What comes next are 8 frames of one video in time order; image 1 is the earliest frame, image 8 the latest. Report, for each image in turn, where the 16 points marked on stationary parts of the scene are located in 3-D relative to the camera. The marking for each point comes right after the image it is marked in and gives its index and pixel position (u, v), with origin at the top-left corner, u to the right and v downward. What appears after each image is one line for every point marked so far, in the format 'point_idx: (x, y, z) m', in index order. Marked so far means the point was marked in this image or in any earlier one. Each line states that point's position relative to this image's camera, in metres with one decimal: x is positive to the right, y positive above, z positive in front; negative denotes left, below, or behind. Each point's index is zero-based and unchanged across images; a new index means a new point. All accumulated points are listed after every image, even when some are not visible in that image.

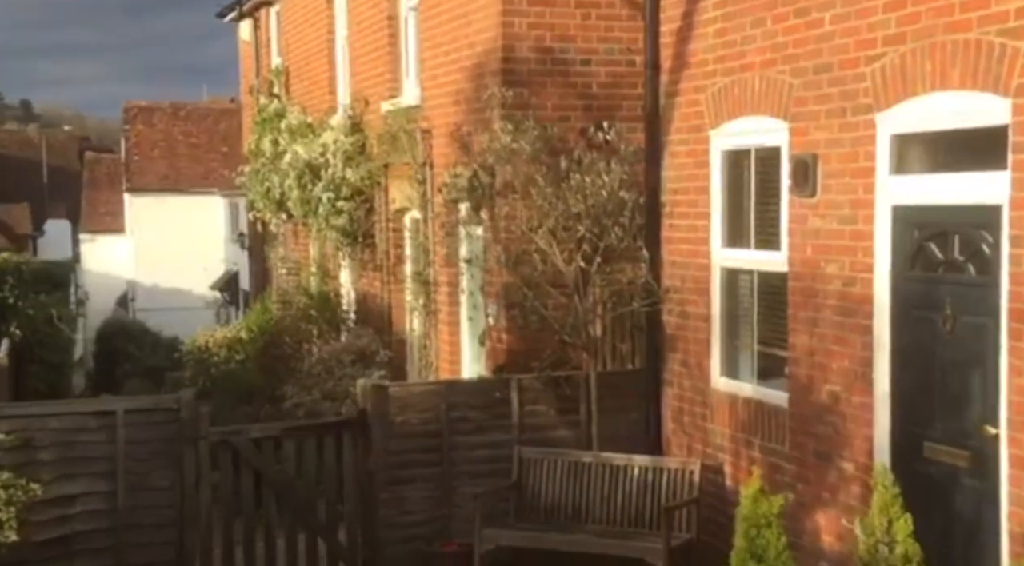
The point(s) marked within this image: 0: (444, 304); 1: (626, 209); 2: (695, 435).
0: (-0.6, -0.2, +12.0) m
1: (+0.8, +0.5, +9.7) m
2: (+1.1, -0.9, +8.9) m
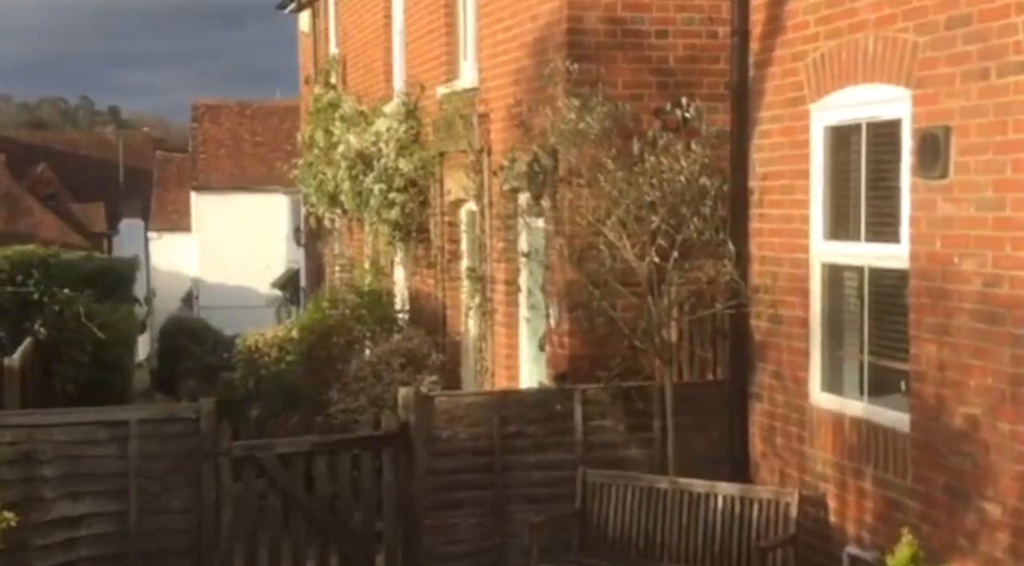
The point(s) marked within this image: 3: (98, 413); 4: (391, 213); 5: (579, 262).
0: (-0.1, -0.2, +10.8) m
1: (+1.1, +0.5, +8.4) m
2: (+1.5, -0.9, +7.7) m
3: (-2.4, -0.8, +8.3) m
4: (-1.2, +0.7, +14.0) m
5: (+0.4, +0.1, +8.9) m
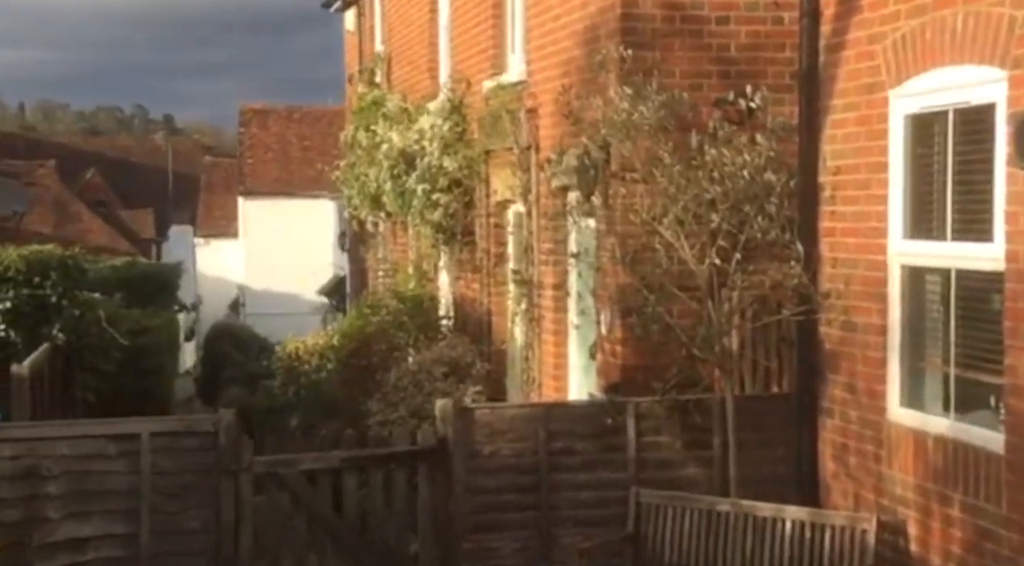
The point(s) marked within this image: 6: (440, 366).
0: (+0.3, -0.2, +10.2) m
1: (+1.4, +0.5, +7.7) m
2: (+1.7, -0.9, +7.0) m
3: (-2.1, -0.8, +7.7) m
4: (-0.7, +0.6, +13.4) m
5: (+0.7, +0.1, +8.2) m
6: (-0.6, -0.7, +12.4) m
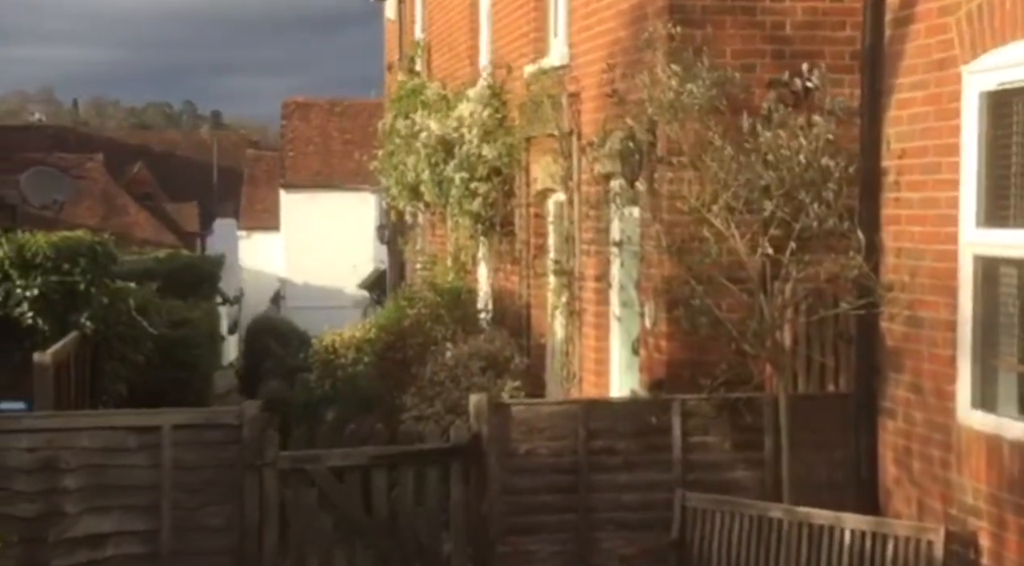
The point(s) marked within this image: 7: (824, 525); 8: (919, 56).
0: (+0.5, -0.1, +9.7) m
1: (+1.6, +0.5, +7.2) m
2: (+1.8, -0.9, +6.5) m
3: (-1.9, -0.7, +7.3) m
4: (-0.4, +0.7, +13.0) m
5: (+0.9, +0.2, +7.7) m
6: (-0.3, -0.6, +12.0) m
7: (+1.4, -1.1, +6.4) m
8: (+1.8, +1.0, +6.6) m
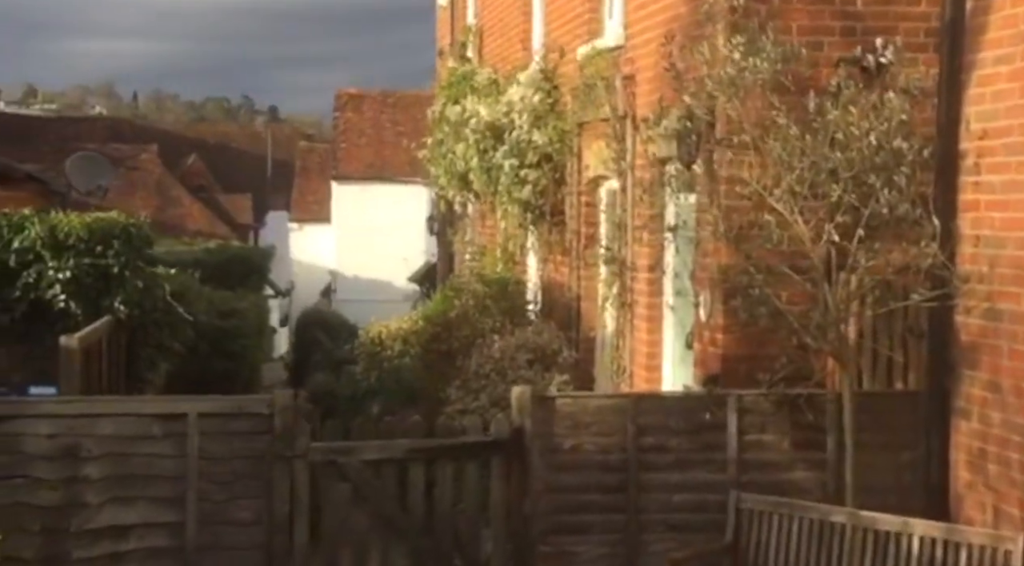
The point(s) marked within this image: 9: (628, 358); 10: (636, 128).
0: (+0.8, -0.1, +9.3) m
1: (+1.8, +0.6, +6.8) m
2: (+2.0, -0.9, +6.0) m
3: (-1.7, -0.6, +7.0) m
4: (+0.1, +0.8, +12.6) m
5: (+1.1, +0.2, +7.3) m
6: (+0.1, -0.6, +11.6) m
7: (+1.5, -1.0, +5.9) m
8: (+2.1, +1.1, +6.2) m
9: (+0.8, -0.5, +10.1) m
10: (+0.8, +1.0, +9.9) m
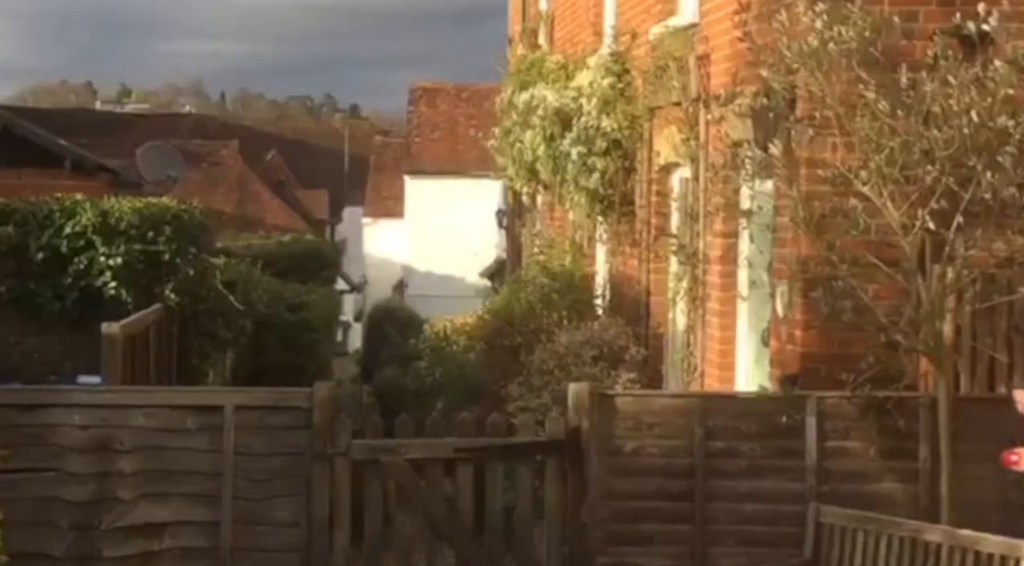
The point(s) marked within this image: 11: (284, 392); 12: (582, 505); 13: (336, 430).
0: (+1.2, 0.0, +8.7) m
1: (+2.1, +0.6, +6.1) m
2: (+2.2, -0.8, +5.4) m
3: (-1.5, -0.5, +6.5) m
4: (+0.6, +0.8, +12.0) m
5: (+1.4, +0.3, +6.7) m
6: (+0.6, -0.5, +11.0) m
7: (+1.7, -1.0, +5.3) m
8: (+2.3, +1.1, +5.5) m
9: (+1.2, -0.5, +9.5) m
10: (+1.3, +1.1, +9.3) m
11: (-1.0, -0.5, +6.5) m
12: (+0.3, -1.0, +6.6) m
13: (-0.8, -0.7, +6.5) m
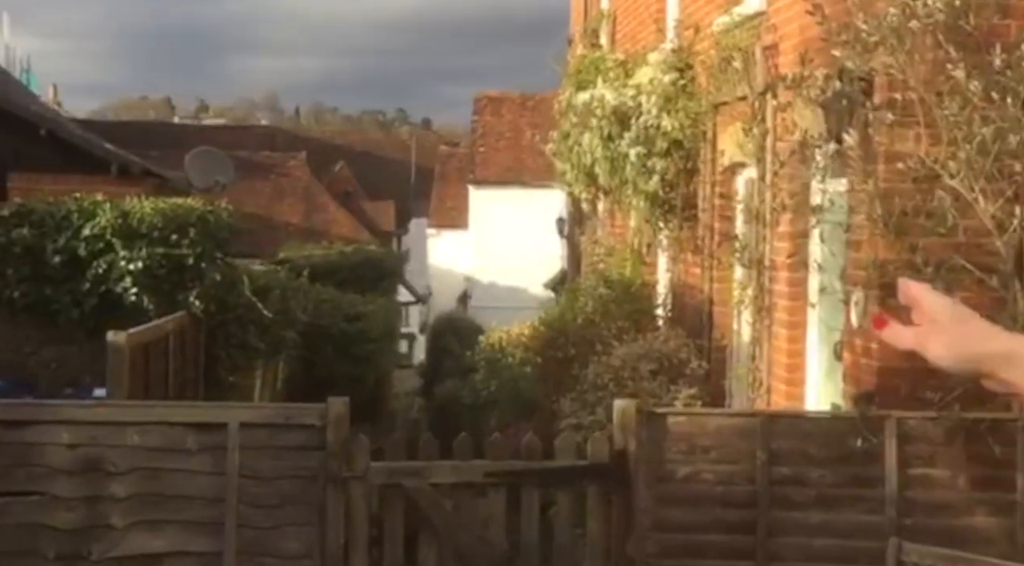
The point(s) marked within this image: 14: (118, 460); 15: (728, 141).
0: (+1.5, -0.1, +7.9) m
1: (+2.2, +0.6, +5.3) m
2: (+2.3, -0.9, +4.5) m
3: (-1.3, -0.5, +5.9) m
4: (+1.1, +0.8, +11.3) m
5: (+1.6, +0.2, +5.9) m
6: (+0.9, -0.6, +10.2) m
7: (+1.8, -1.0, +4.5) m
8: (+2.4, +1.1, +4.7) m
9: (+1.5, -0.5, +8.7) m
10: (+1.5, +1.0, +8.5) m
11: (-0.9, -0.5, +5.8) m
12: (+0.5, -1.0, +5.9) m
13: (-0.6, -0.7, +5.8) m
14: (-1.6, -0.7, +5.9) m
15: (+1.5, +1.0, +10.1) m
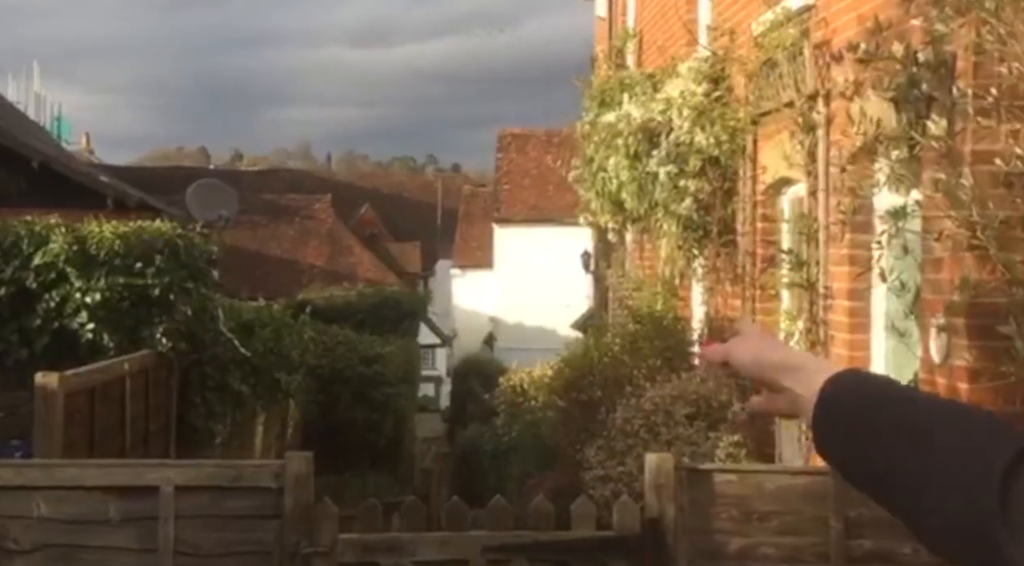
0: (+1.5, -0.2, +6.7) m
1: (+2.2, +0.5, +4.1) m
2: (+2.3, -0.9, +3.3) m
3: (-1.3, -0.6, +4.7) m
4: (+1.2, +0.5, +10.1) m
5: (+1.6, +0.2, +4.7) m
6: (+1.1, -0.8, +9.0) m
7: (+1.8, -1.0, +3.3) m
8: (+2.4, +1.1, +3.5) m
9: (+1.6, -0.7, +7.5) m
10: (+1.6, +0.9, +7.4) m
11: (-0.8, -0.6, +4.7) m
12: (+0.5, -1.1, +4.7) m
13: (-0.6, -0.8, +4.7) m
14: (-1.6, -0.8, +4.7) m
15: (+1.6, +0.8, +8.9) m
